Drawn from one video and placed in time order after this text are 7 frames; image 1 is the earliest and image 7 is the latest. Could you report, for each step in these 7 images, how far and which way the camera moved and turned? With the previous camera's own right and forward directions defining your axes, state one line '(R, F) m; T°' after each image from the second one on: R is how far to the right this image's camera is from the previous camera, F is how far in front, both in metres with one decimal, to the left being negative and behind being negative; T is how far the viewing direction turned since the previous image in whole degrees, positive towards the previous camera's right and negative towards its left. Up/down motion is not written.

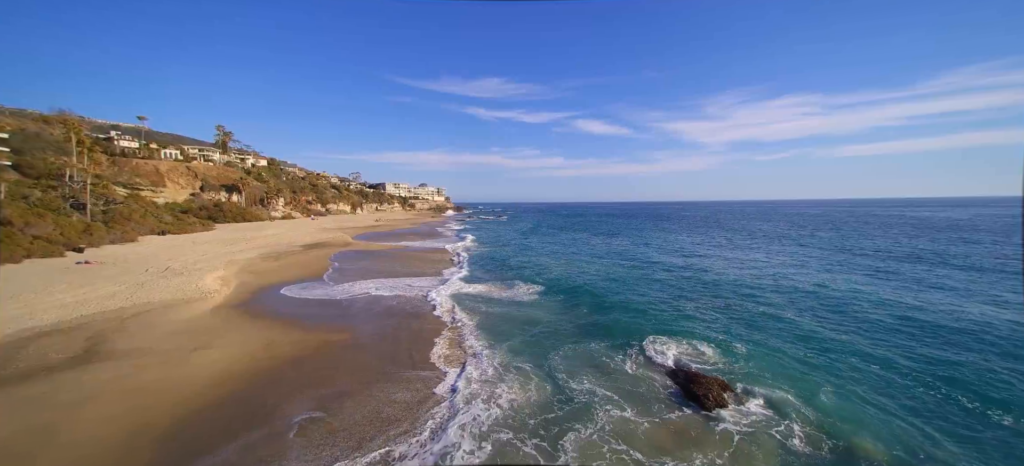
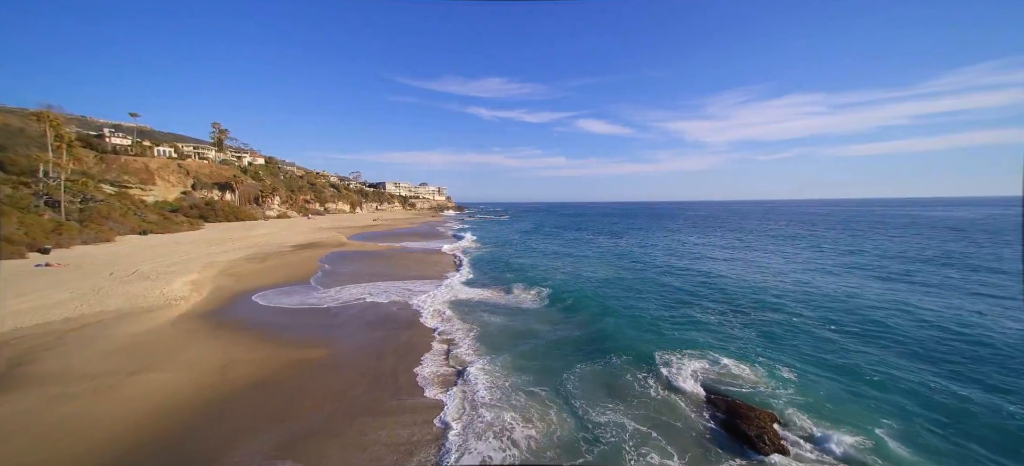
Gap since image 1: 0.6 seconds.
(-0.1, +1.6) m; 0°
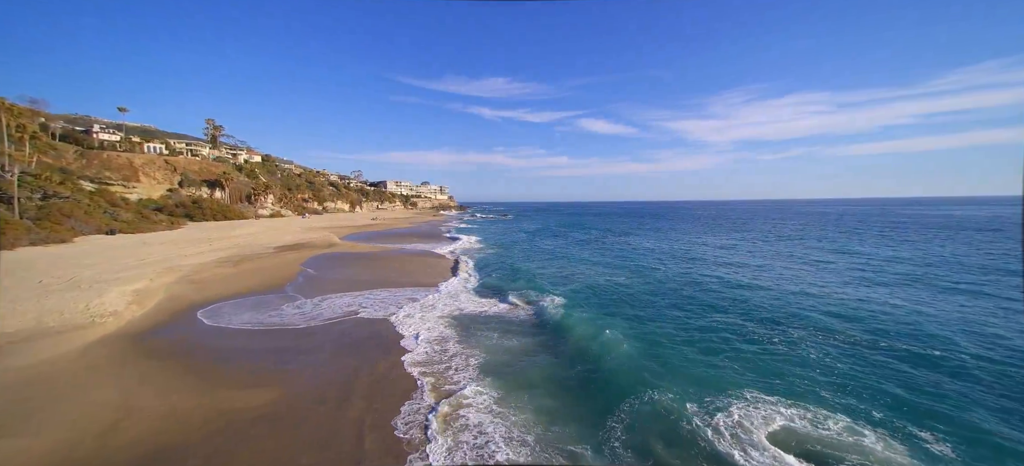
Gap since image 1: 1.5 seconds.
(-0.2, +2.5) m; 0°
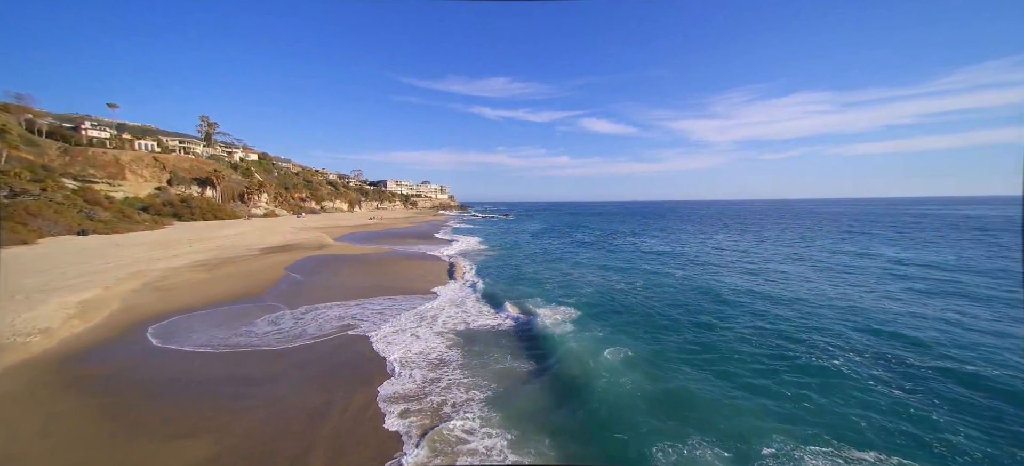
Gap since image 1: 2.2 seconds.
(-0.2, +1.8) m; 0°
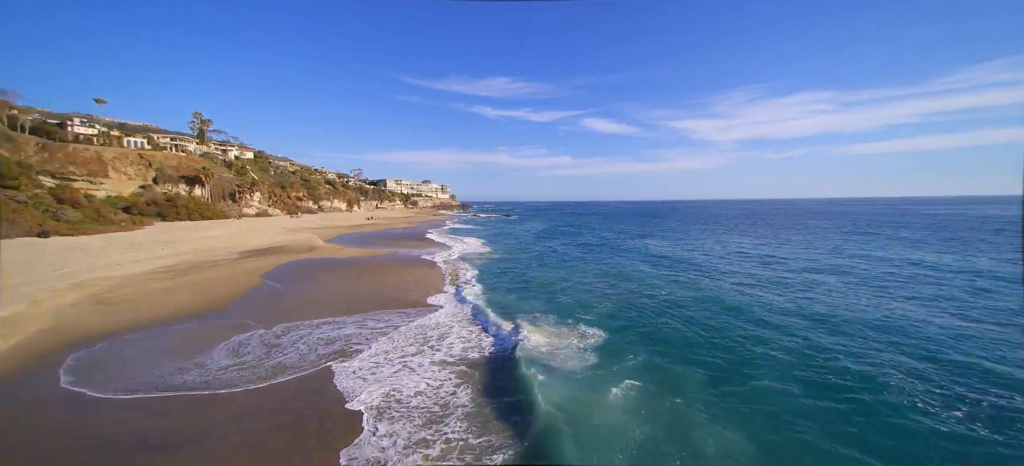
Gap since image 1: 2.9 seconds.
(-0.2, +2.1) m; 0°
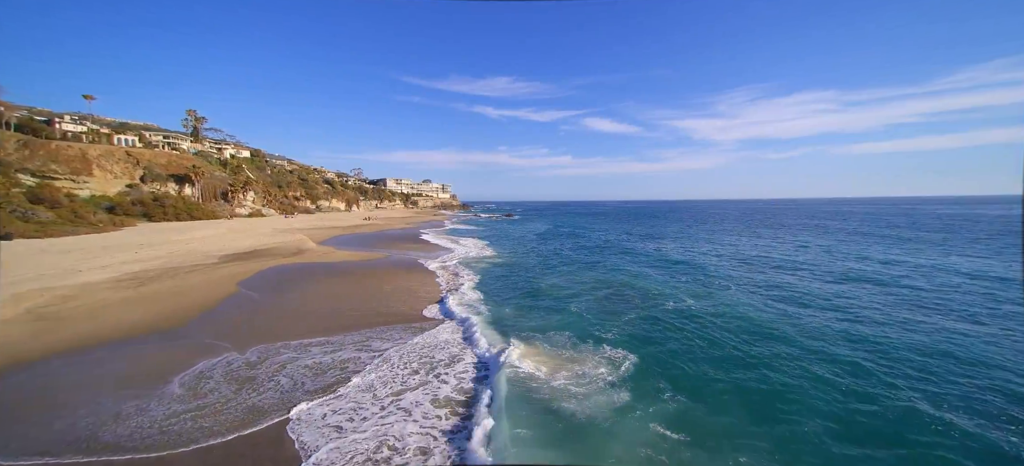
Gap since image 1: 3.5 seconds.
(-0.2, +1.6) m; 0°
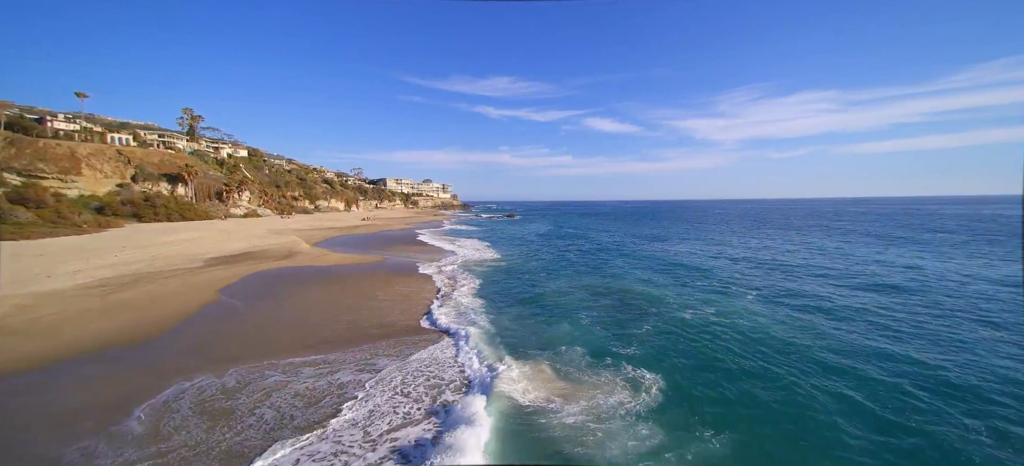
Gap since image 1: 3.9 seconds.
(-0.1, +1.0) m; 0°
